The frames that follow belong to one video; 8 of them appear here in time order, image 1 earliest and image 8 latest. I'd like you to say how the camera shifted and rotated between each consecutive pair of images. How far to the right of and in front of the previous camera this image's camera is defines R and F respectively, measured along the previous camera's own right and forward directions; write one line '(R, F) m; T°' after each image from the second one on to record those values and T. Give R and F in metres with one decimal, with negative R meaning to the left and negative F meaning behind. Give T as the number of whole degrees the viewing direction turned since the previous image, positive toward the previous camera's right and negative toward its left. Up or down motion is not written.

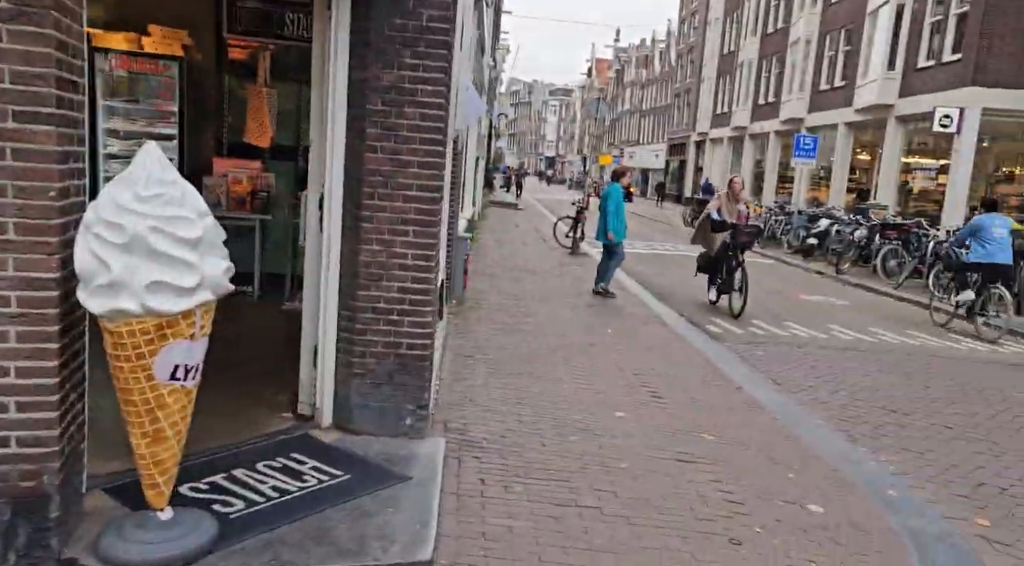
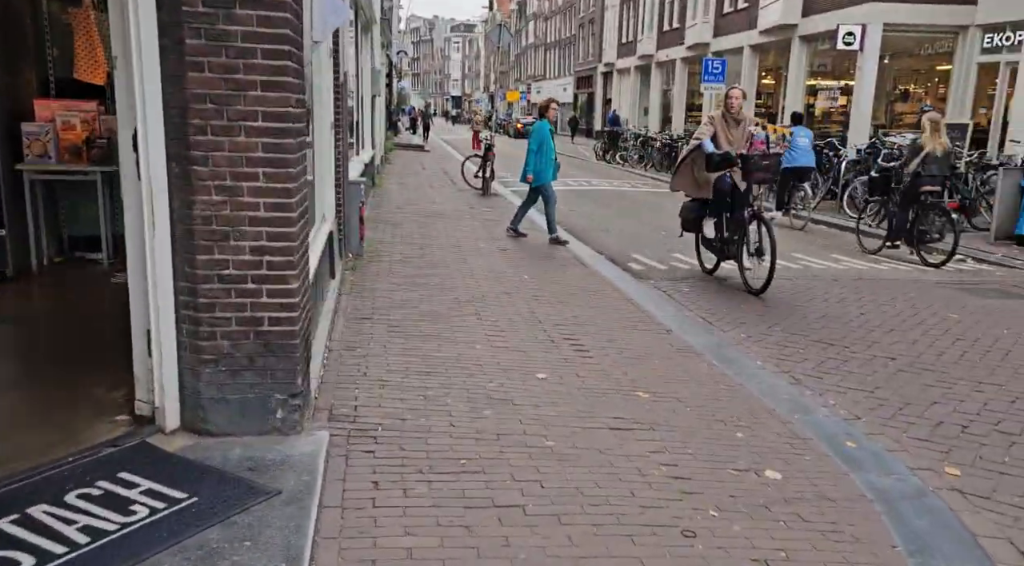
(+0.1, +0.8) m; +5°
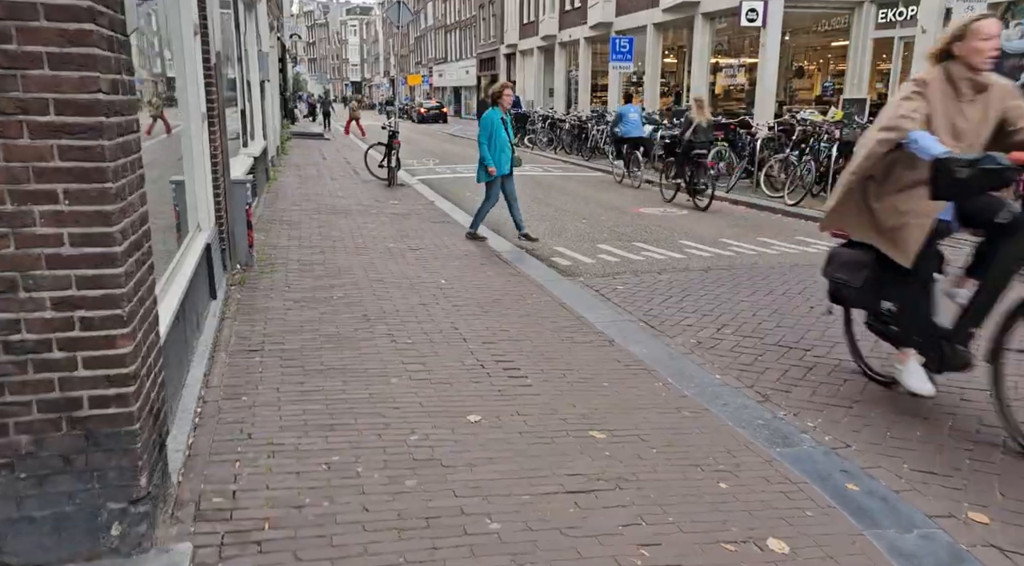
(0.0, +0.9) m; +6°
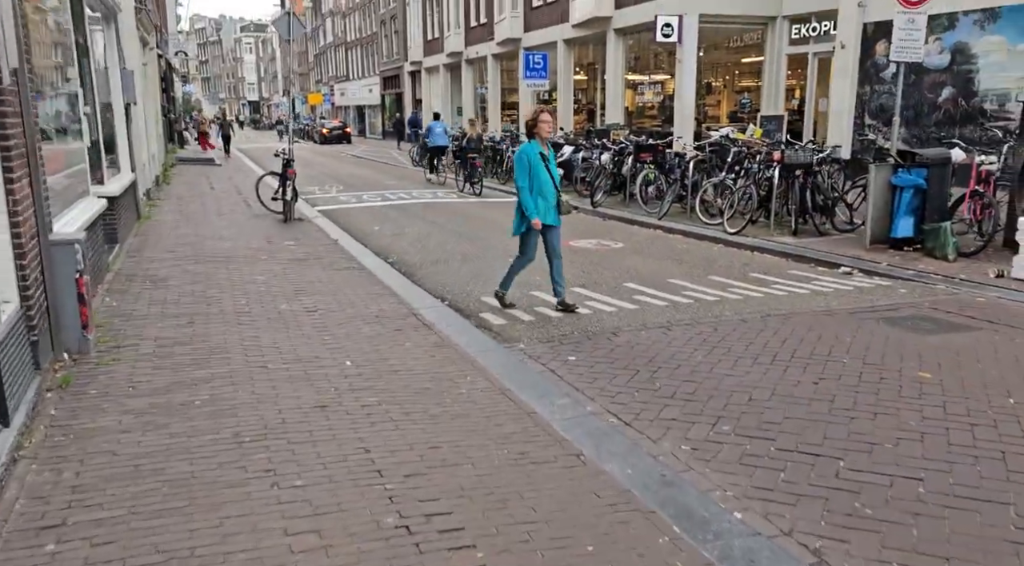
(-0.1, +1.5) m; +6°
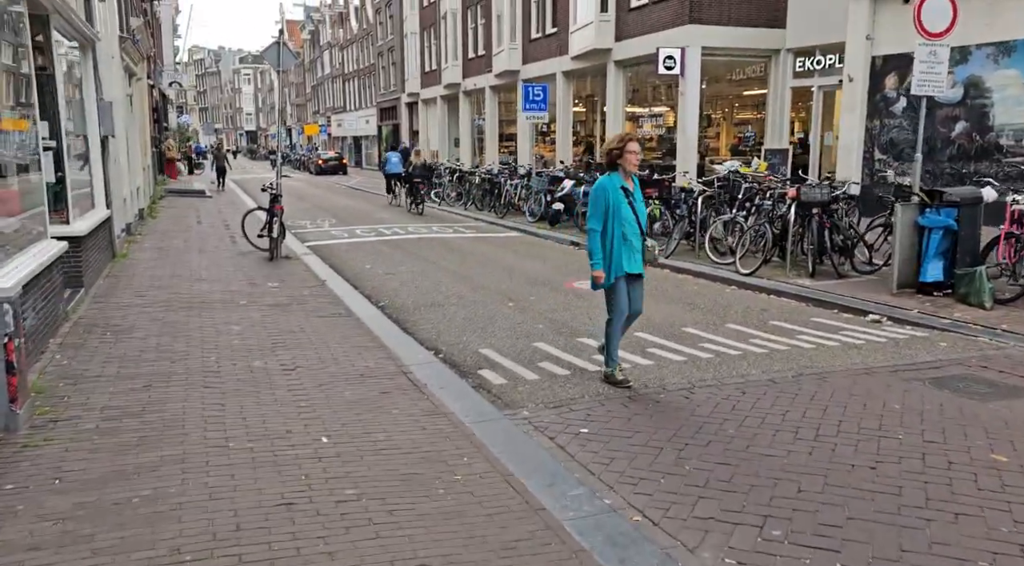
(0.0, +0.8) m; 0°
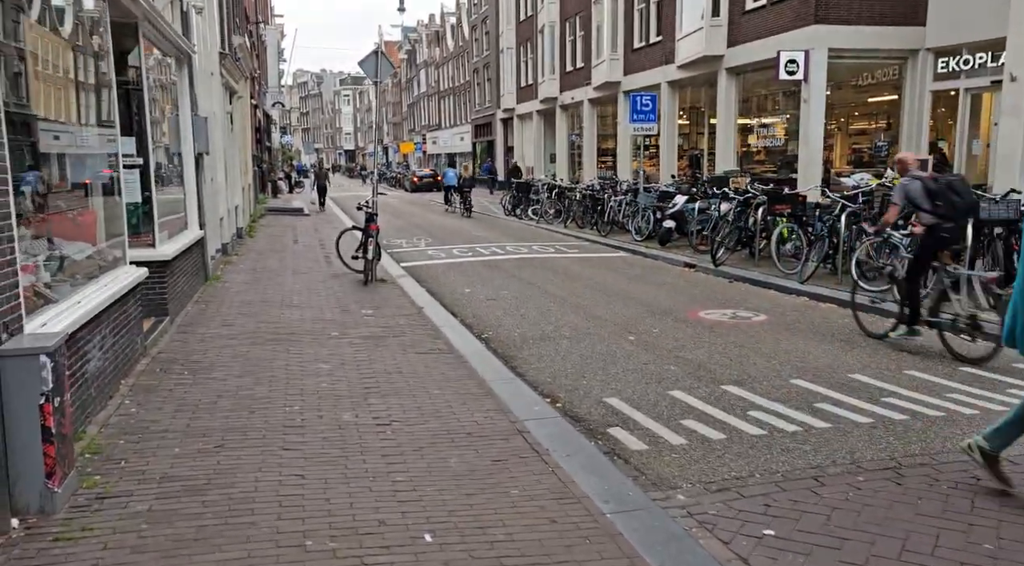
(-0.3, +1.2) m; -6°
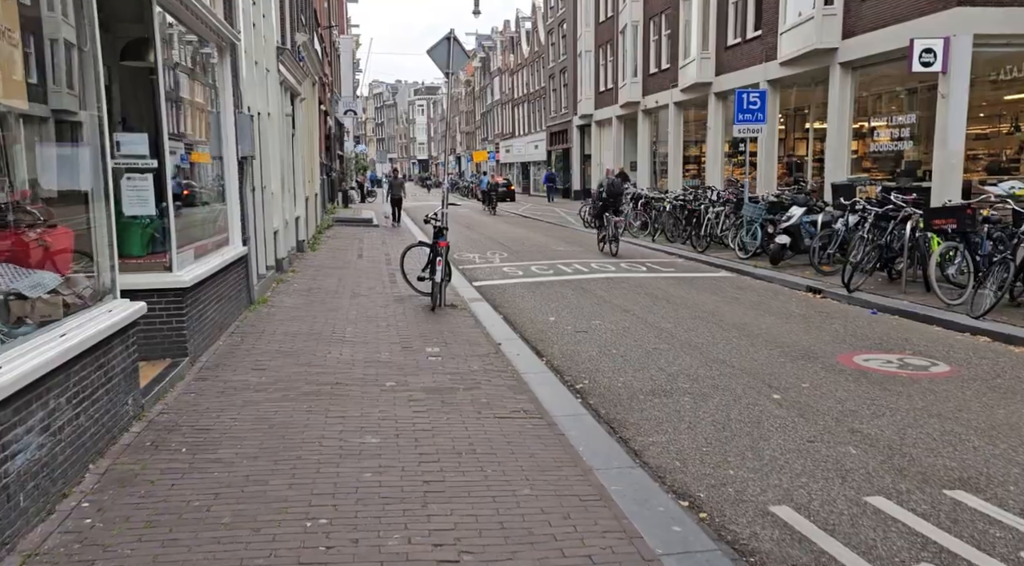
(-0.3, +2.1) m; -4°
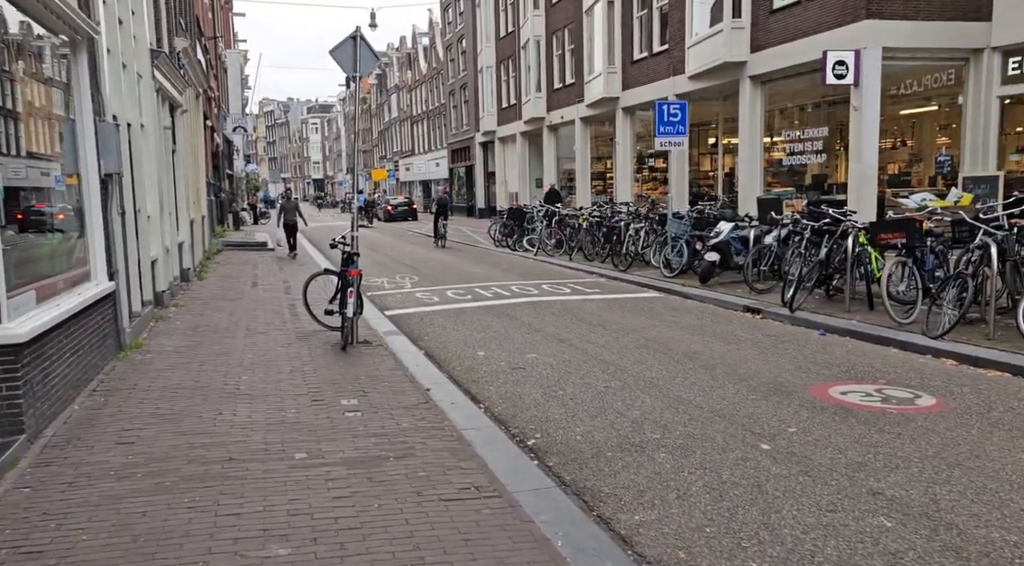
(-0.2, +1.3) m; +6°
